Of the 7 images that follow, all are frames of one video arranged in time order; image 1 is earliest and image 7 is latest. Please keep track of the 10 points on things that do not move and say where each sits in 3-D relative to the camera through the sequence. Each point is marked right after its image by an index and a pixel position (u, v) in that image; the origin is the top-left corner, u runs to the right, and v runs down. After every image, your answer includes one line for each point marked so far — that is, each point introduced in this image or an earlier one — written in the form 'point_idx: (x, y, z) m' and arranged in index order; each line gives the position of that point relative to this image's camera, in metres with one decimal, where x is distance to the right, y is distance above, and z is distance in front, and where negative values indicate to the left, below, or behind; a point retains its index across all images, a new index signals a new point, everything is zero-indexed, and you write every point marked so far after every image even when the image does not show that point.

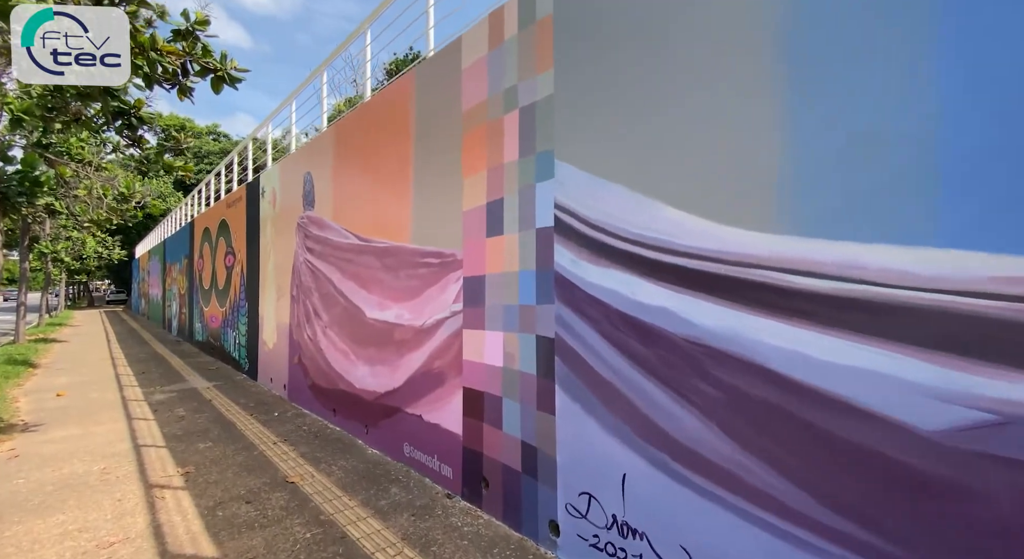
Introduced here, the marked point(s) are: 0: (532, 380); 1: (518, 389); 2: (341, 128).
0: (+0.1, -0.6, +2.9) m
1: (0.0, -0.7, +3.0) m
2: (-1.9, +1.7, +5.4) m
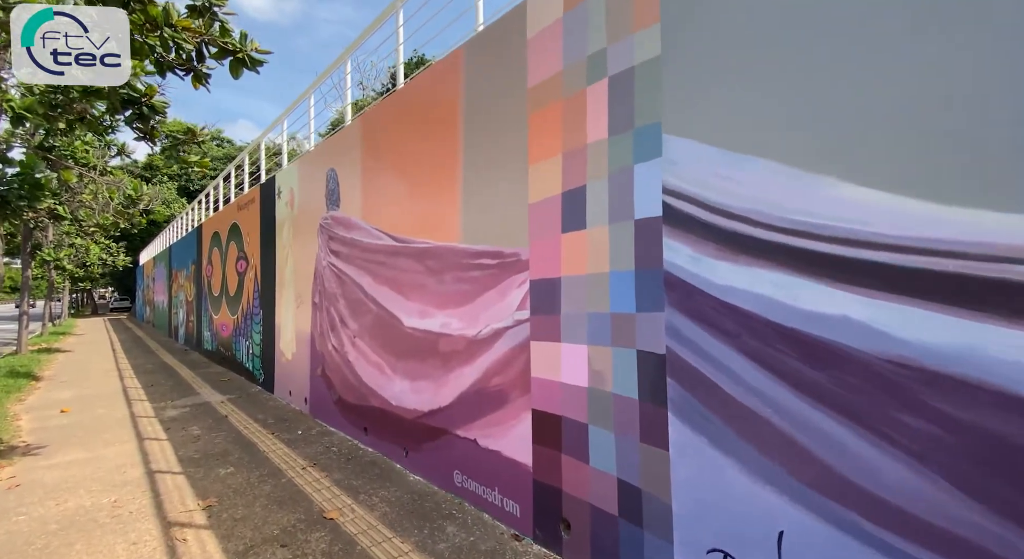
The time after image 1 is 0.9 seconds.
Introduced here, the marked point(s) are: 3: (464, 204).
0: (+0.6, -0.6, +2.4) m
1: (+0.5, -0.7, +2.5) m
2: (-1.4, +1.6, +4.9) m
3: (-0.4, +0.6, +3.6) m
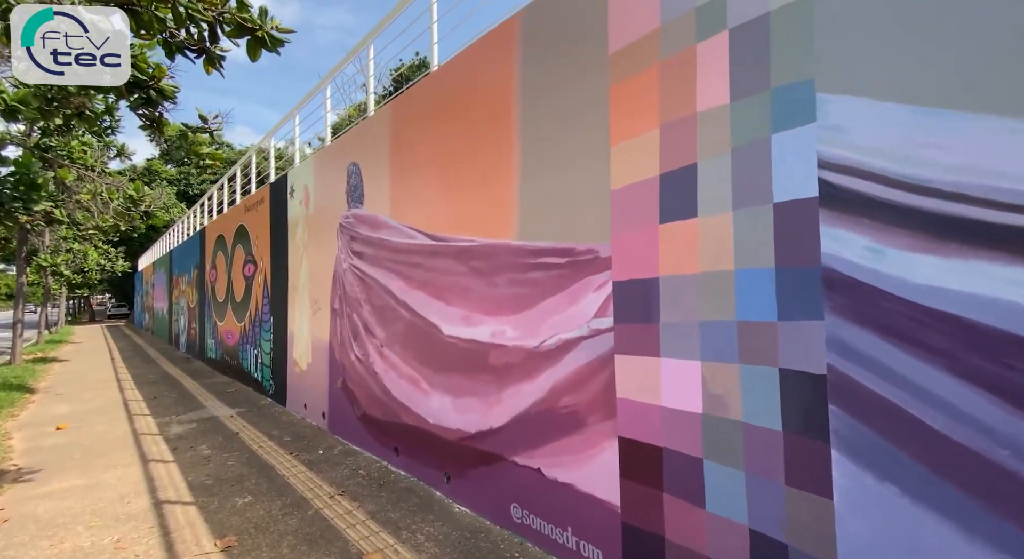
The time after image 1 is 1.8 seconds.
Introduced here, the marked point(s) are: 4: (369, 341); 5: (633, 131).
0: (+1.0, -0.6, +1.9) m
1: (+0.9, -0.7, +2.0) m
2: (-1.0, +1.6, +4.4) m
3: (+0.1, +0.5, +3.1) m
4: (-1.4, -0.6, +4.8) m
5: (+0.6, +0.8, +2.4) m
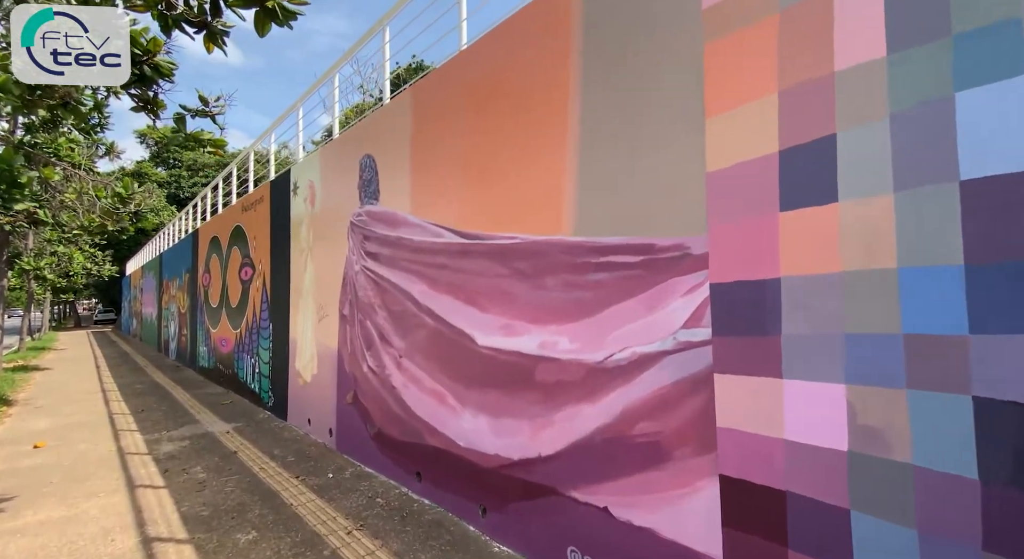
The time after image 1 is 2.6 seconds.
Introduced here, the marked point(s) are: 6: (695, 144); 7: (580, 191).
0: (+1.3, -0.6, +1.5) m
1: (+1.3, -0.7, +1.5) m
2: (-0.7, +1.6, +4.0) m
3: (+0.4, +0.5, +2.7) m
4: (-1.1, -0.6, +4.3) m
5: (+0.9, +0.7, +2.0) m
6: (+0.8, +0.6, +2.2) m
7: (+0.4, +0.5, +2.7) m
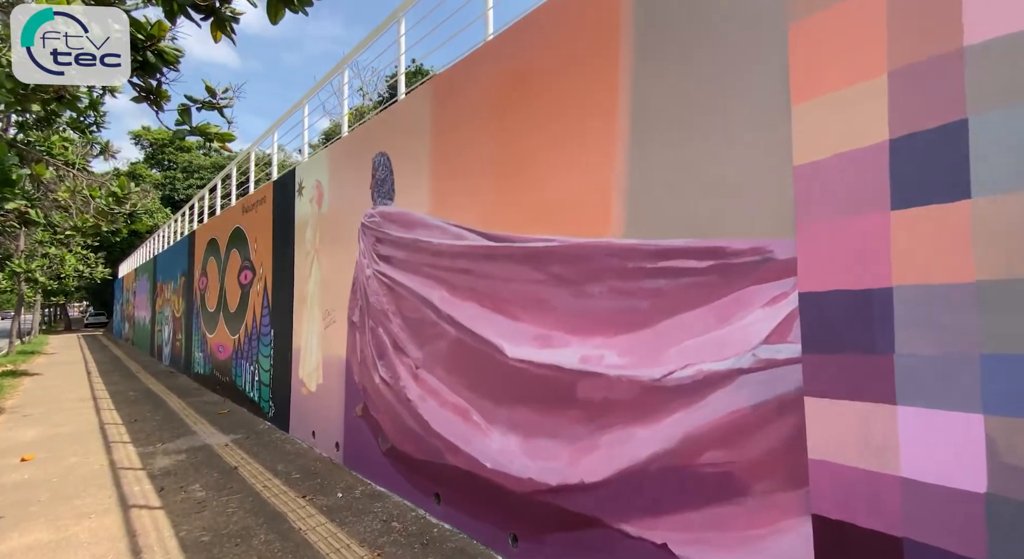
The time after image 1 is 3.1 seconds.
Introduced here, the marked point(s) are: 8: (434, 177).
0: (+1.6, -0.6, +1.2) m
1: (+1.5, -0.7, +1.3) m
2: (-0.5, +1.5, +3.7) m
3: (+0.6, +0.5, +2.4) m
4: (-0.9, -0.7, +4.0) m
5: (+1.2, +0.7, +1.7) m
6: (+1.0, +0.6, +1.9) m
7: (+0.6, +0.5, +2.4) m
8: (-0.6, +0.8, +3.8) m
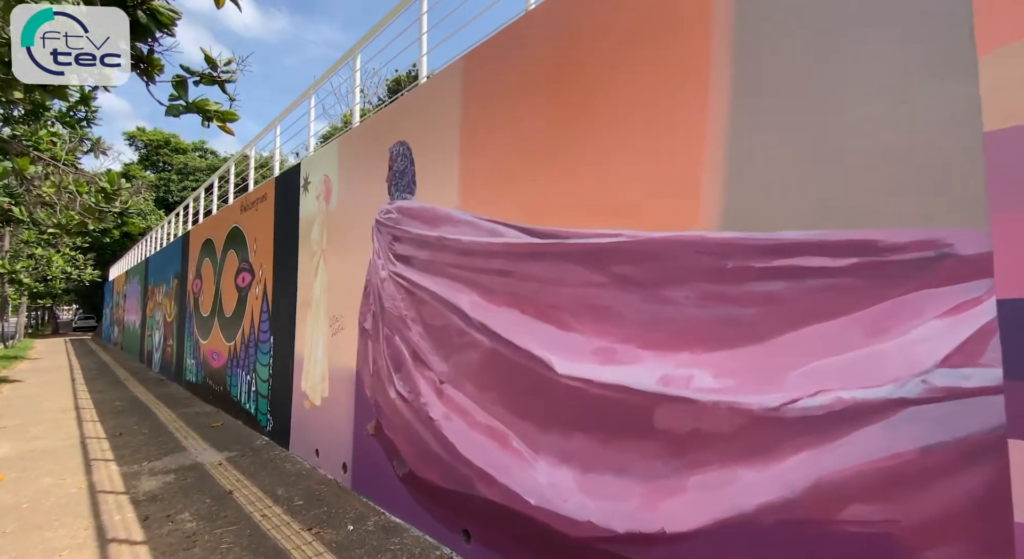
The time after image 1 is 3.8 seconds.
0: (+1.9, -0.6, +0.7) m
1: (+1.8, -0.7, +0.8) m
2: (-0.2, +1.5, +3.3) m
3: (+0.9, +0.5, +2.0) m
4: (-0.7, -0.7, +3.6) m
5: (+1.5, +0.7, +1.3) m
6: (+1.3, +0.6, +1.5) m
7: (+0.9, +0.4, +2.0) m
8: (-0.3, +0.8, +3.4) m
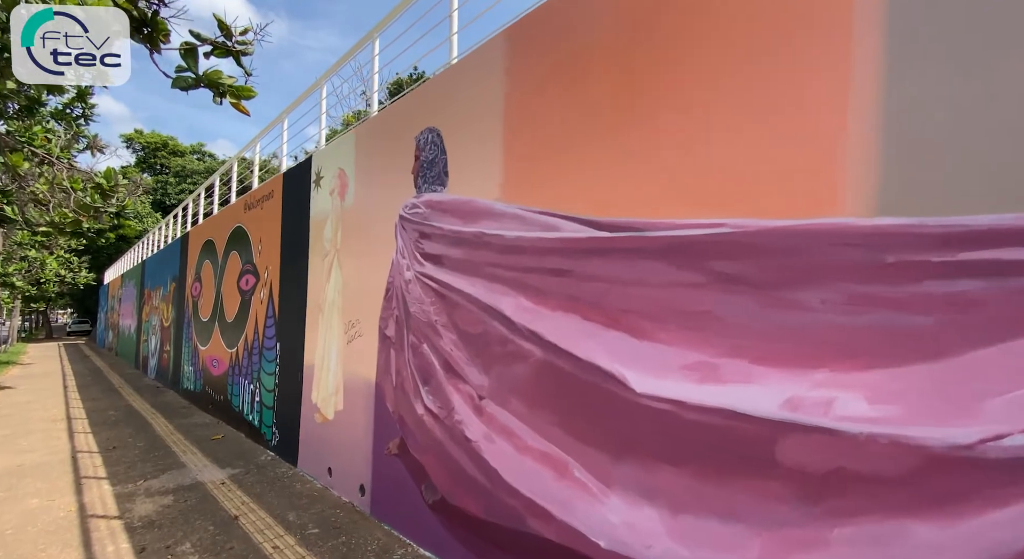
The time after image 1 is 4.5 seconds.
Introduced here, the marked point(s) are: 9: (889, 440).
0: (+2.2, -0.6, +0.4) m
1: (+2.1, -0.7, +0.4) m
2: (+0.1, +1.5, +2.9) m
3: (+1.2, +0.5, +1.6) m
4: (-0.4, -0.7, +3.1) m
5: (+1.8, +0.7, +0.9) m
6: (+1.7, +0.6, +1.1) m
7: (+1.2, +0.4, +1.6) m
8: (0.0, +0.8, +3.0) m
9: (+1.2, -0.5, +1.5) m
